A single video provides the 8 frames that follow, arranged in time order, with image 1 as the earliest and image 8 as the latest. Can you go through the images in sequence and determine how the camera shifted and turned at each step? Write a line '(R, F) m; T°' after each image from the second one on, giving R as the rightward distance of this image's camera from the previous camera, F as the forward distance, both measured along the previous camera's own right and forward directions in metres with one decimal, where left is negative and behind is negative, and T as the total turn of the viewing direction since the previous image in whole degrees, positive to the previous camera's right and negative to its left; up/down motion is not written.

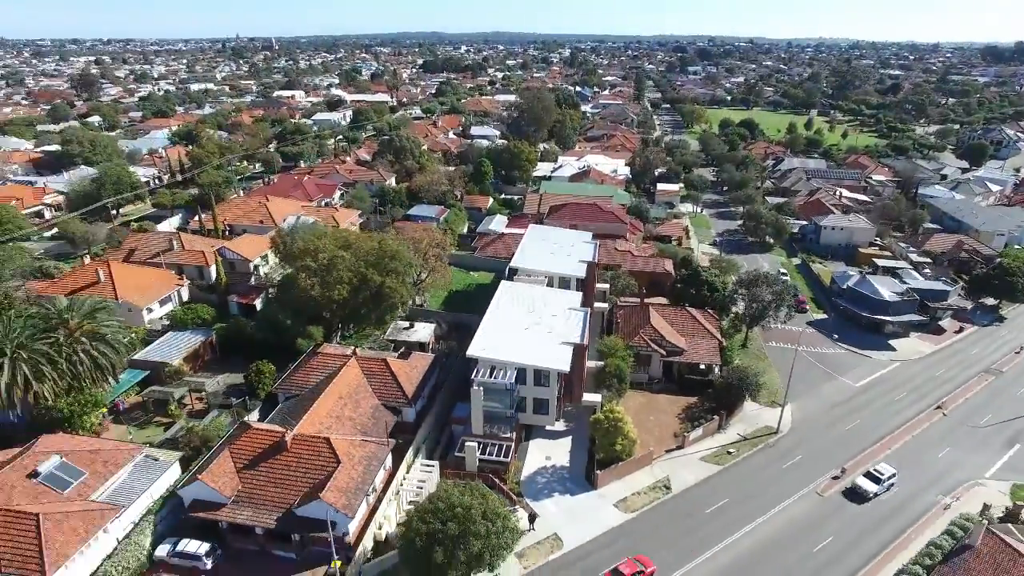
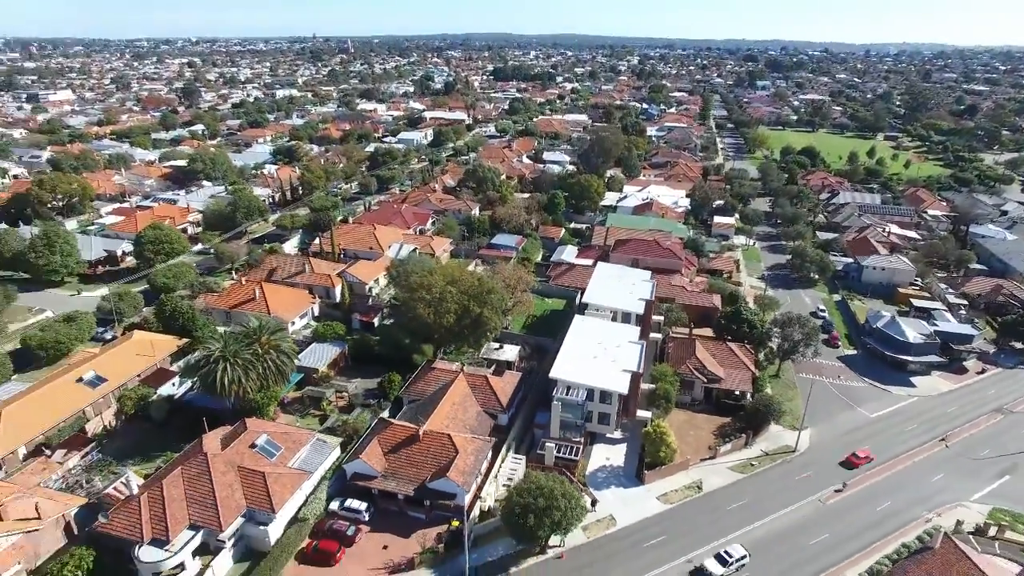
(-0.4, -4.0) m; -5°
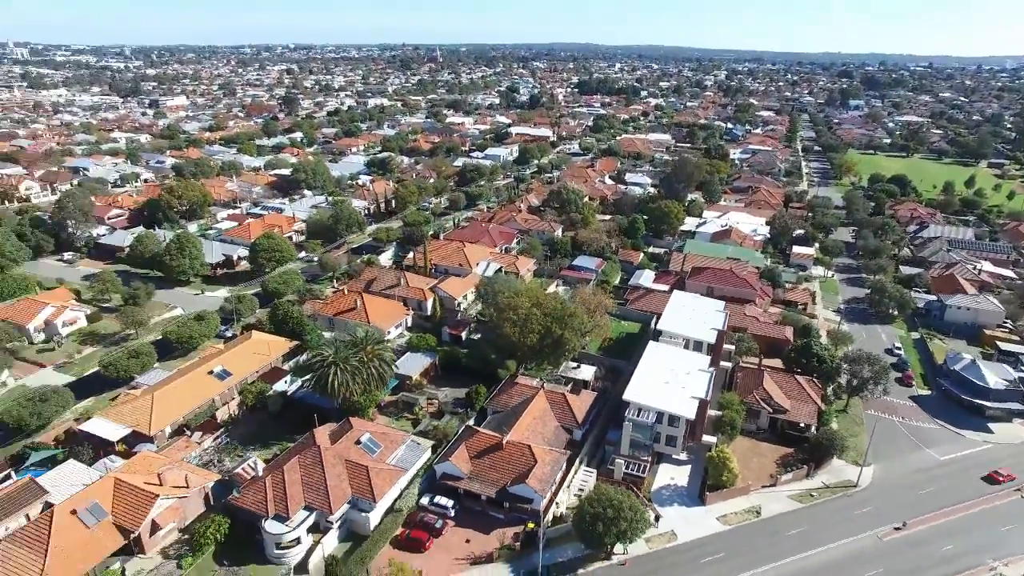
(-0.2, -1.7) m; -6°
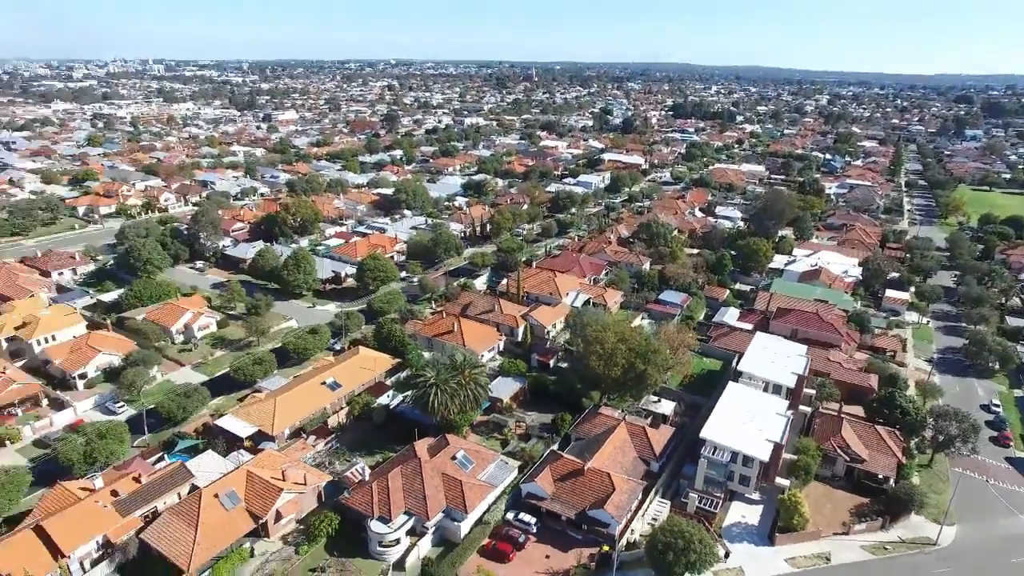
(-0.2, -1.6) m; -7°
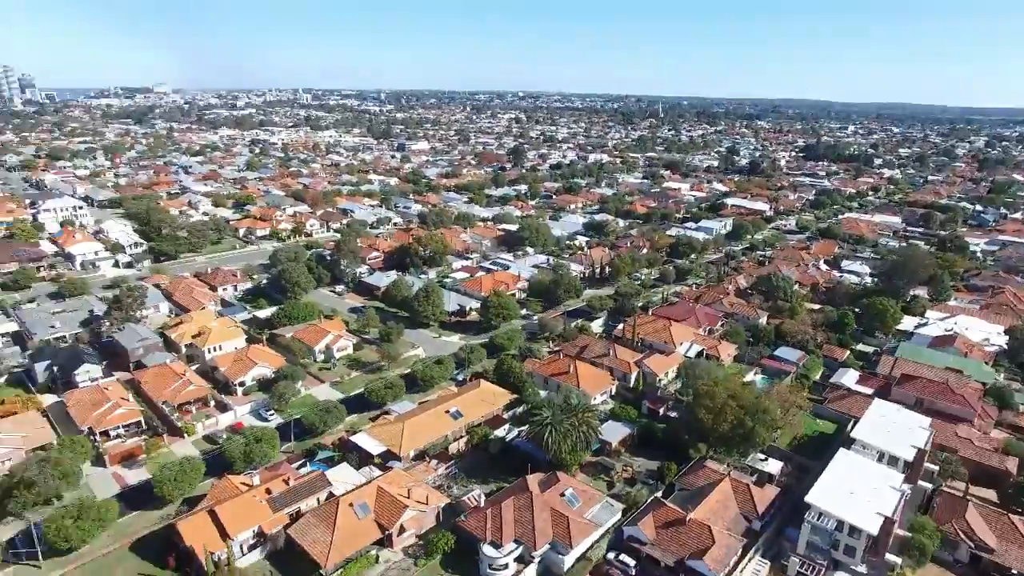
(-0.1, -1.6) m; -9°
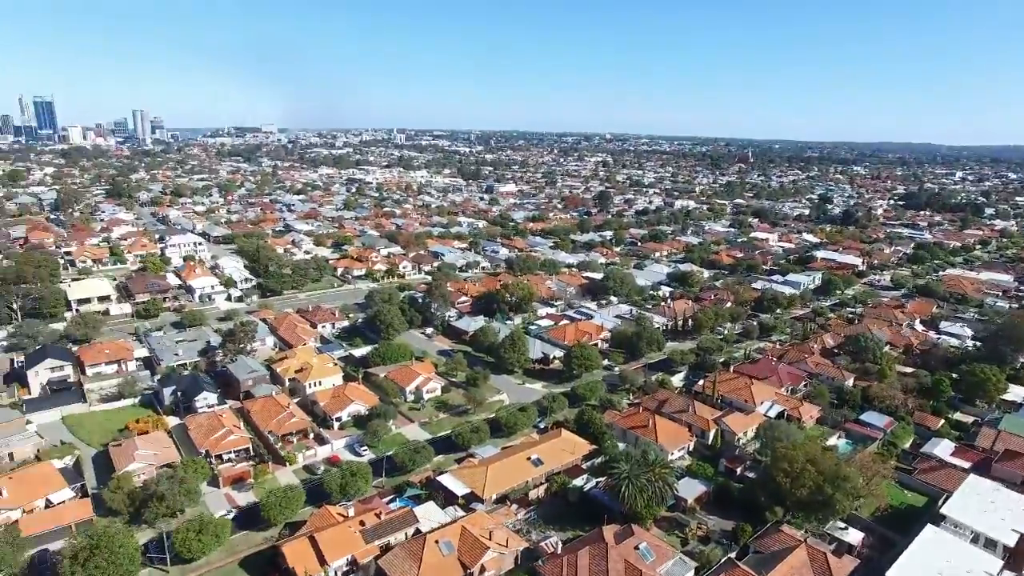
(-0.1, -1.4) m; -7°
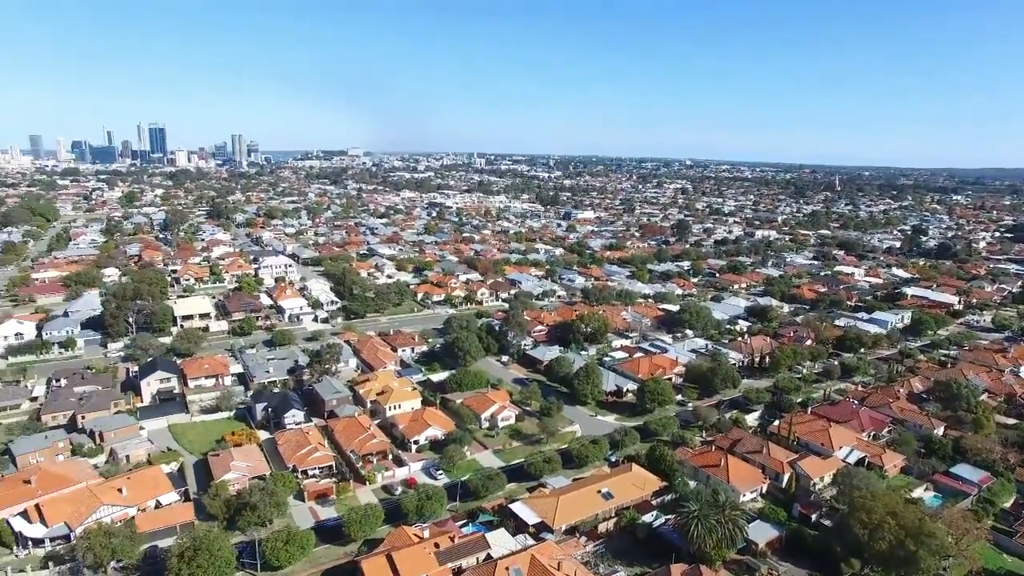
(-0.1, -0.9) m; -6°
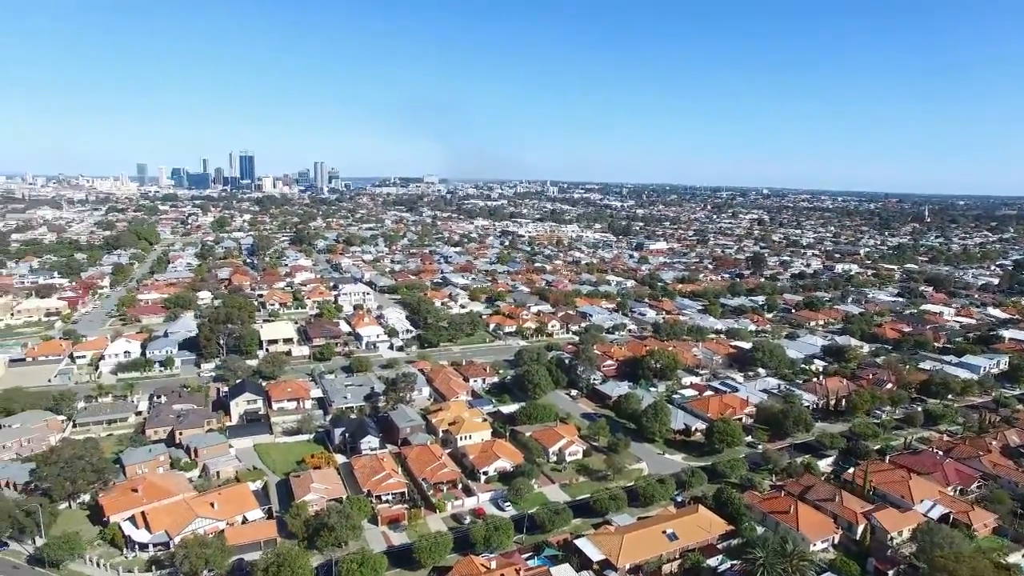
(0.0, -1.0) m; -6°
